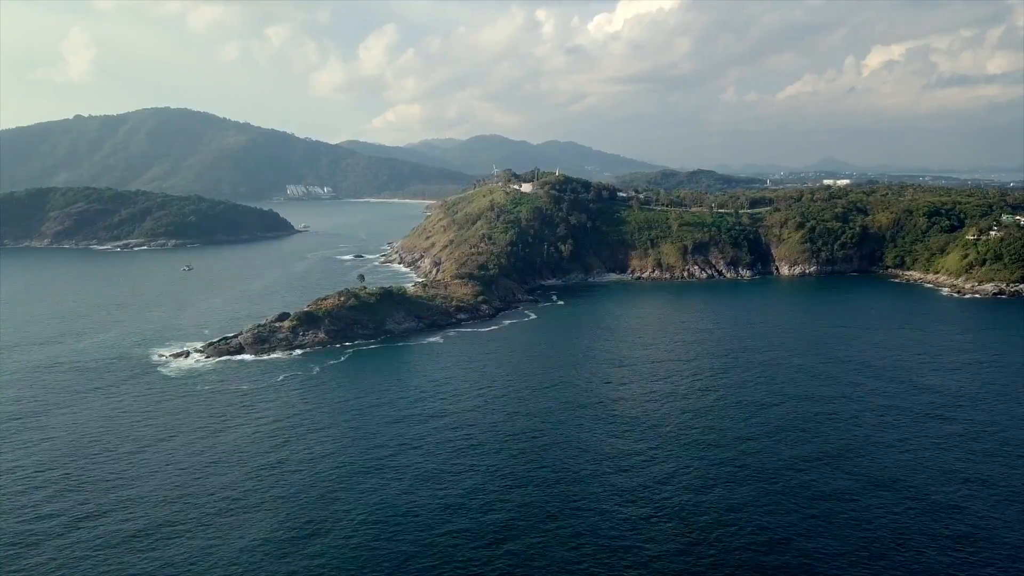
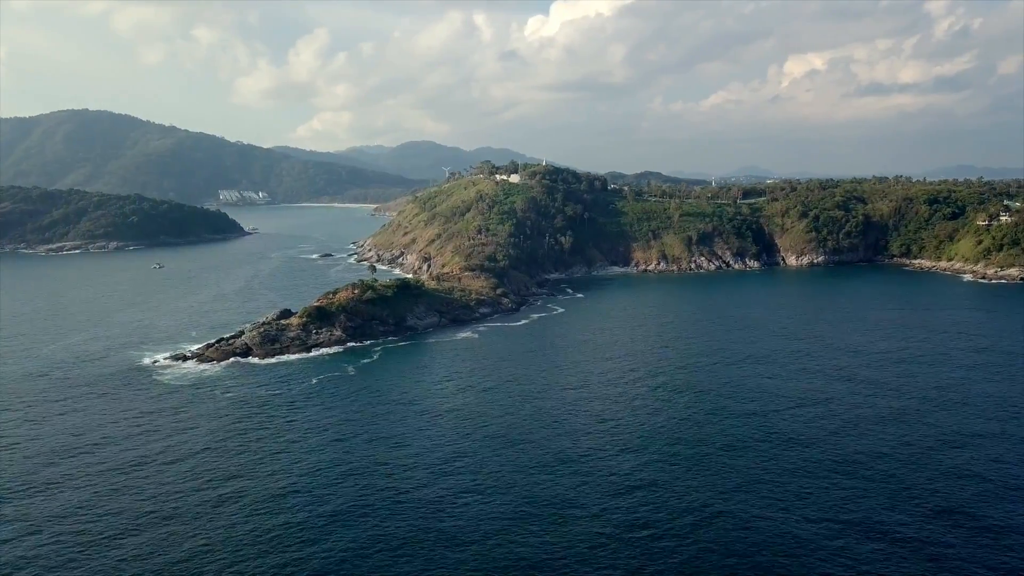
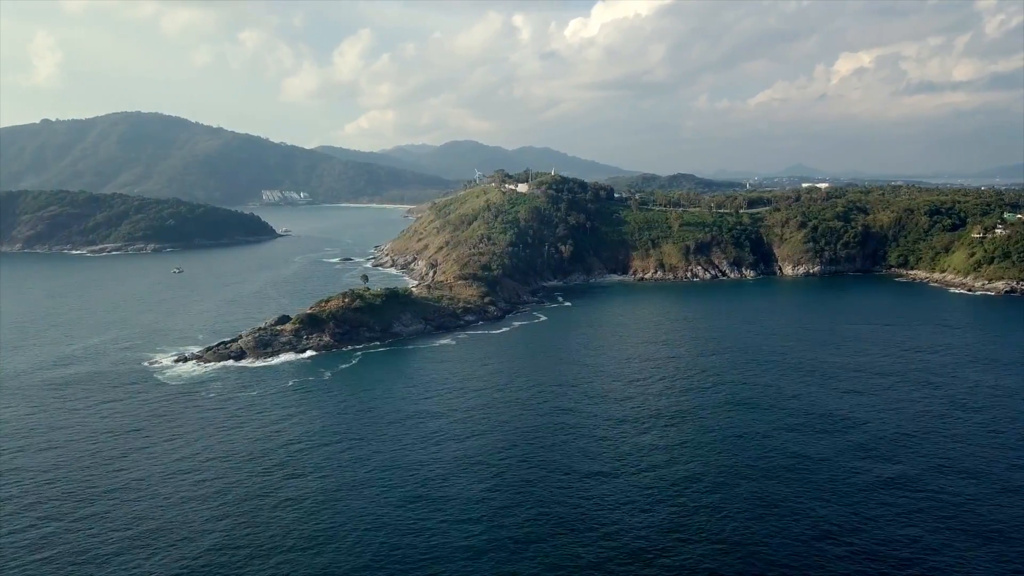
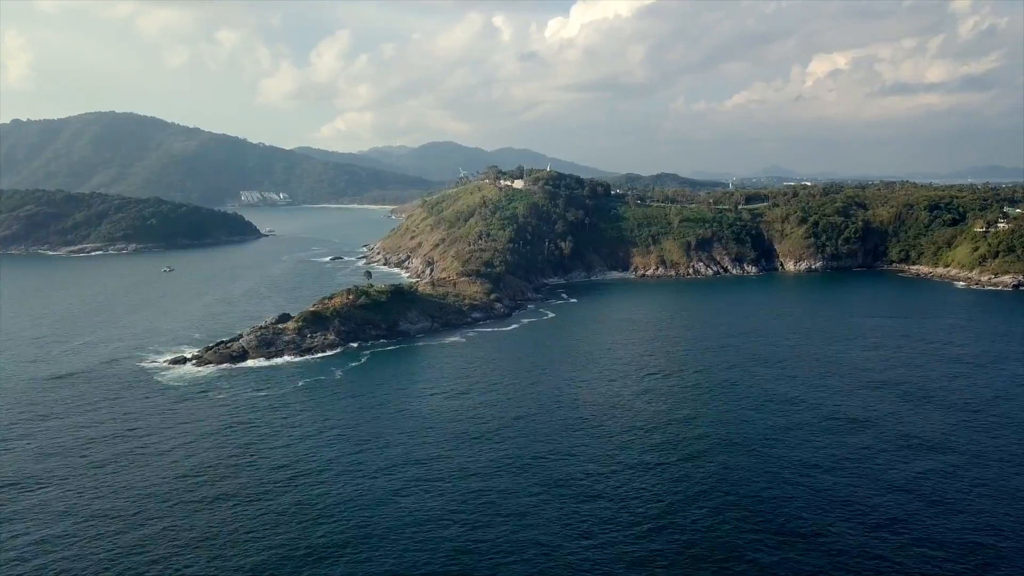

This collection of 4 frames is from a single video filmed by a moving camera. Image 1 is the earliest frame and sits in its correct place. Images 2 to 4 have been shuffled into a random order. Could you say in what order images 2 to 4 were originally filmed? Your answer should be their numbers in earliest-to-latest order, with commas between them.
3, 4, 2
